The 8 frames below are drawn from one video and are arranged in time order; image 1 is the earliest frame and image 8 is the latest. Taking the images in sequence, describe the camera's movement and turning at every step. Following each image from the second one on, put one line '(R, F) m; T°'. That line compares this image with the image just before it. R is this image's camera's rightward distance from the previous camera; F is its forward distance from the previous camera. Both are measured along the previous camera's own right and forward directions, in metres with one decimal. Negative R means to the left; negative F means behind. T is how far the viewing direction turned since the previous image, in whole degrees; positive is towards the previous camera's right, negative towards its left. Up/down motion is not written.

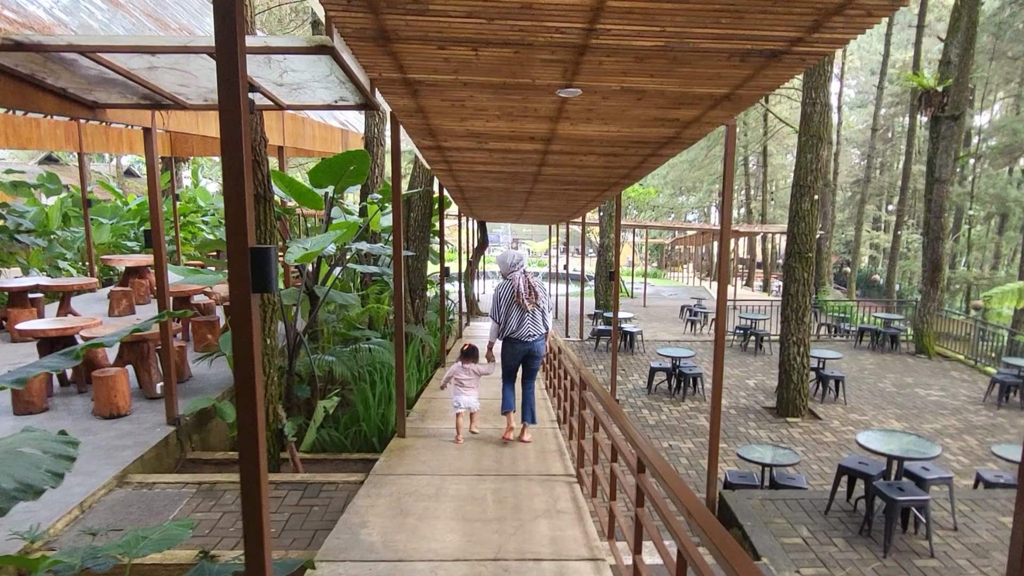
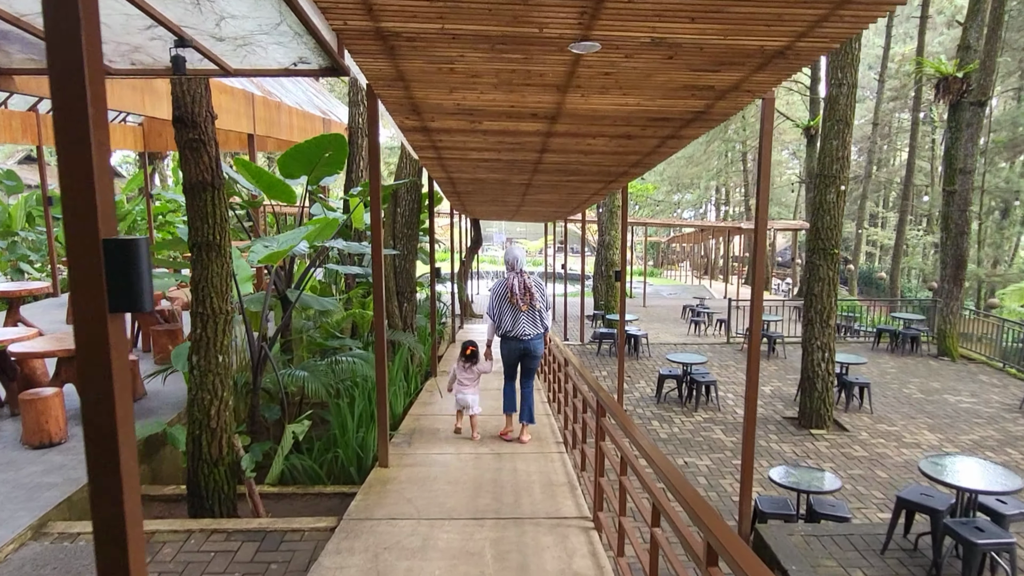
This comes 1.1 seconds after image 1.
(0.0, +0.6) m; 0°
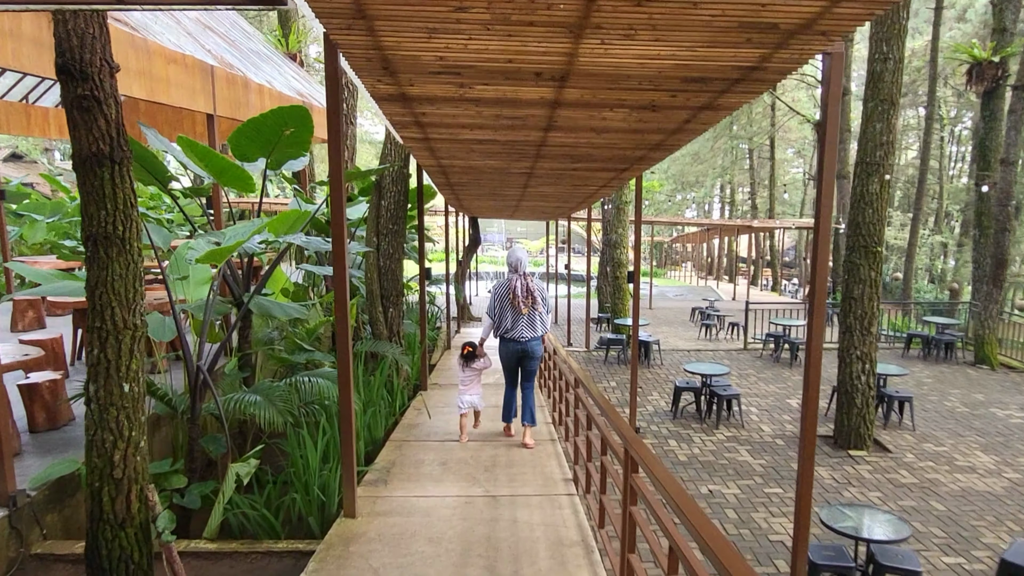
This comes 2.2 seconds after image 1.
(0.0, +0.8) m; 0°
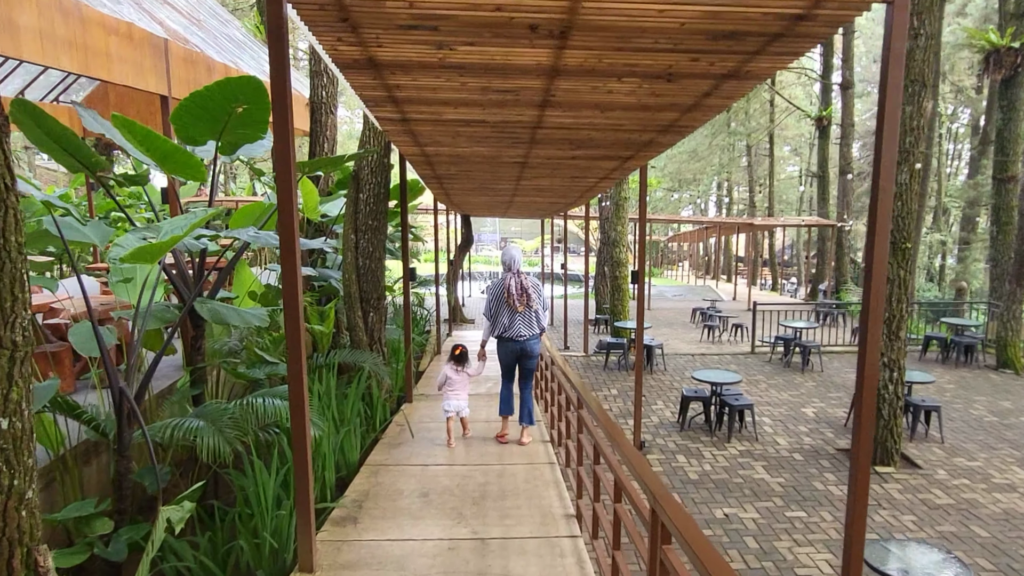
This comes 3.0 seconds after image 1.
(0.0, +0.5) m; 0°
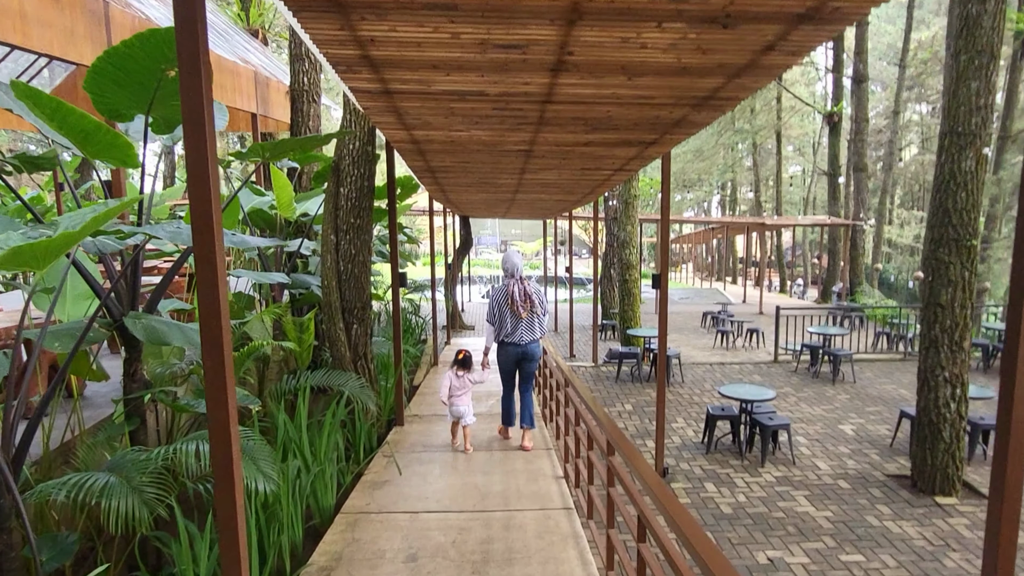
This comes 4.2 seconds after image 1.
(0.0, +0.7) m; 0°
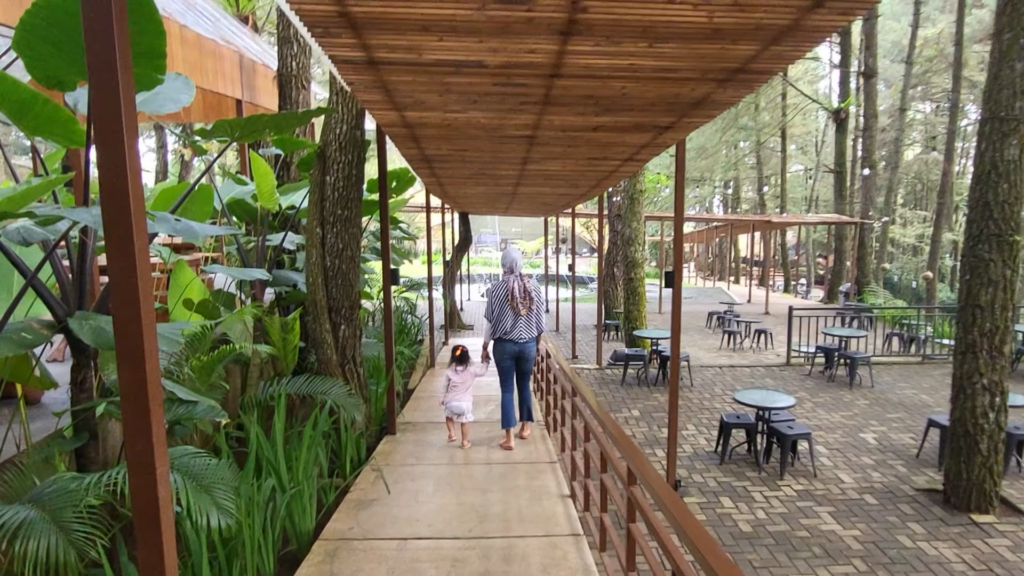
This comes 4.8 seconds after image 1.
(0.0, +0.4) m; 0°
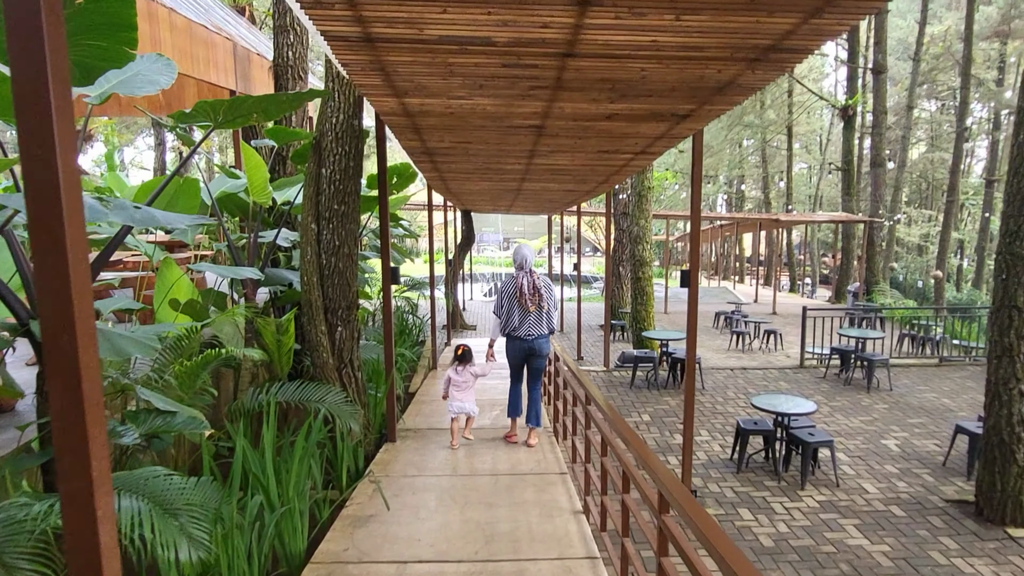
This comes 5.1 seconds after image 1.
(0.0, +0.2) m; 0°
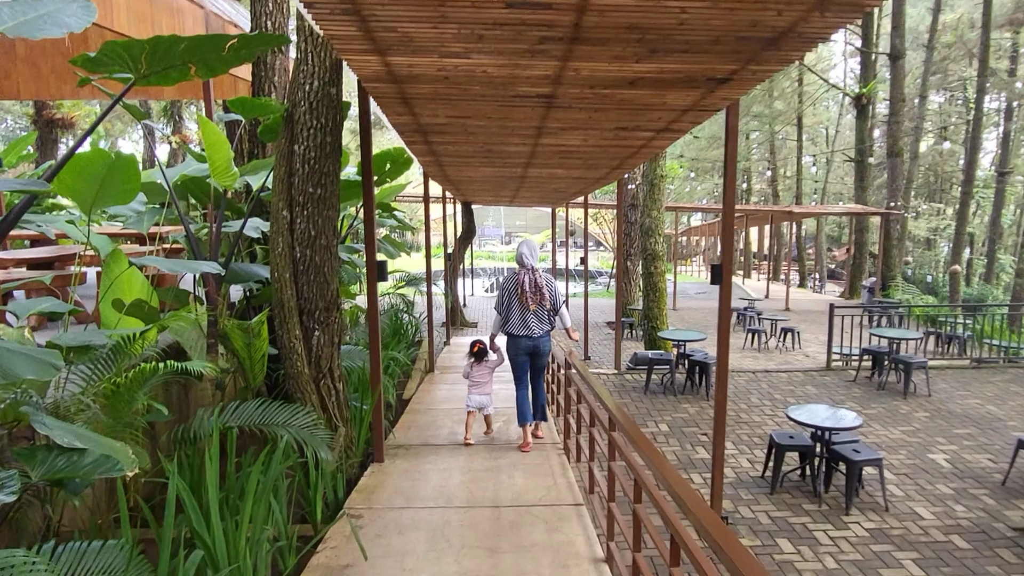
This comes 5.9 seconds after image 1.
(0.0, +0.6) m; 0°
